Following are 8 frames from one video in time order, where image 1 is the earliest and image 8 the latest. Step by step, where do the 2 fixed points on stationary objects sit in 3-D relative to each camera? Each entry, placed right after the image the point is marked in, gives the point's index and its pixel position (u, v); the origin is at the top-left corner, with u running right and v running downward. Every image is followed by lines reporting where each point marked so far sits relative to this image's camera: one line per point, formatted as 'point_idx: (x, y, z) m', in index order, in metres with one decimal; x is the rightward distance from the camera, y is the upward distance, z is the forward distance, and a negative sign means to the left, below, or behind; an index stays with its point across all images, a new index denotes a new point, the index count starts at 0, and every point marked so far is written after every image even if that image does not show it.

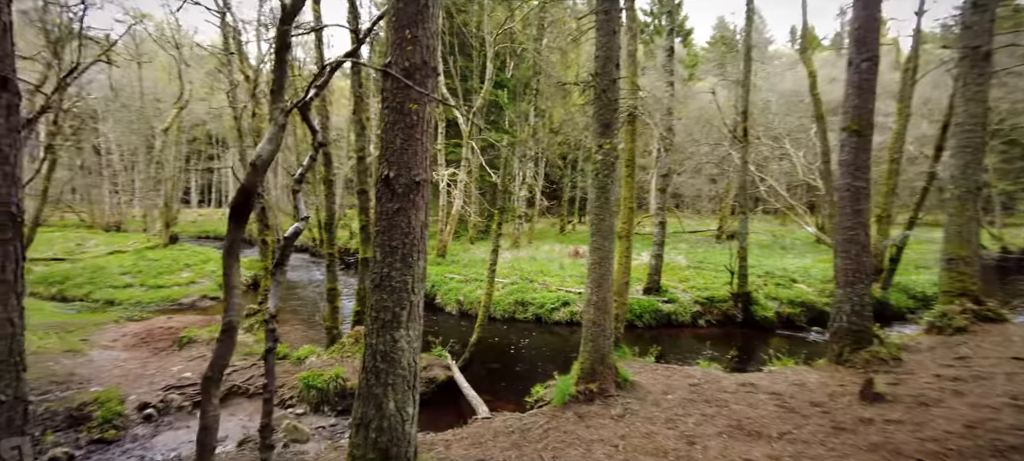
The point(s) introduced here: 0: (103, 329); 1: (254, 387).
0: (-10.7, -2.6, +12.4) m
1: (-4.6, -2.7, +8.3) m
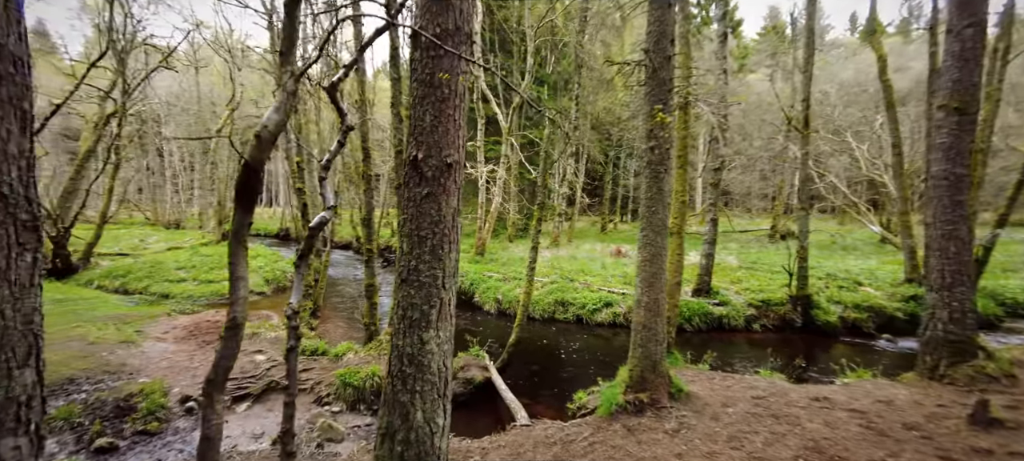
0: (-9.6, -2.4, +12.9) m
1: (-3.9, -2.7, +8.3) m
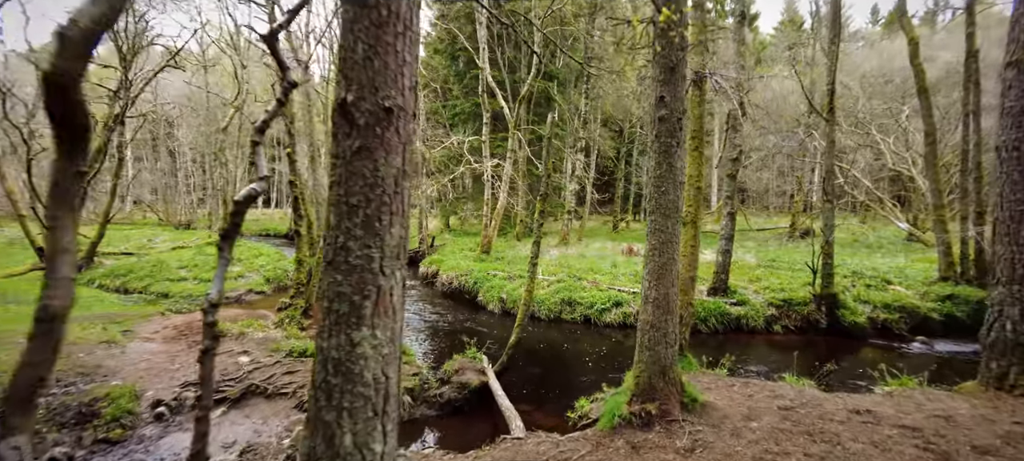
0: (-9.5, -2.3, +12.4) m
1: (-3.9, -2.5, +7.7) m
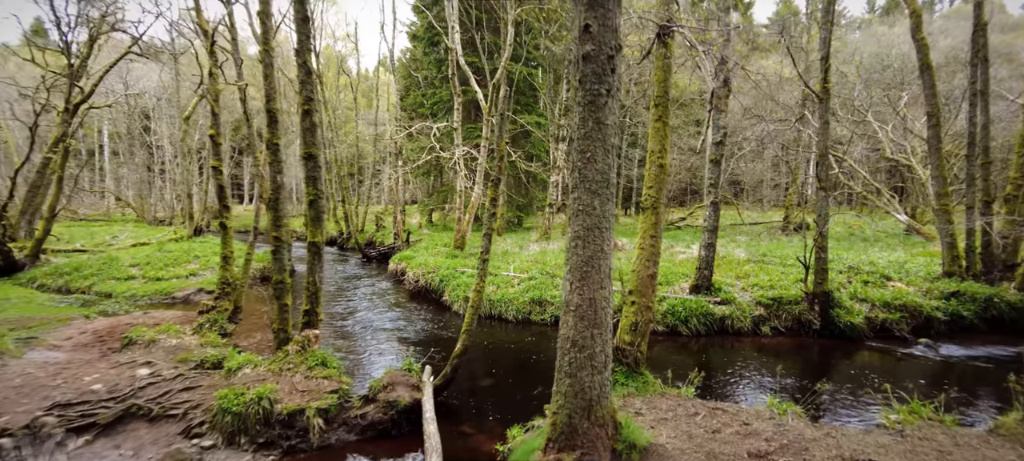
0: (-10.5, -2.2, +11.2) m
1: (-4.8, -2.4, +6.4) m
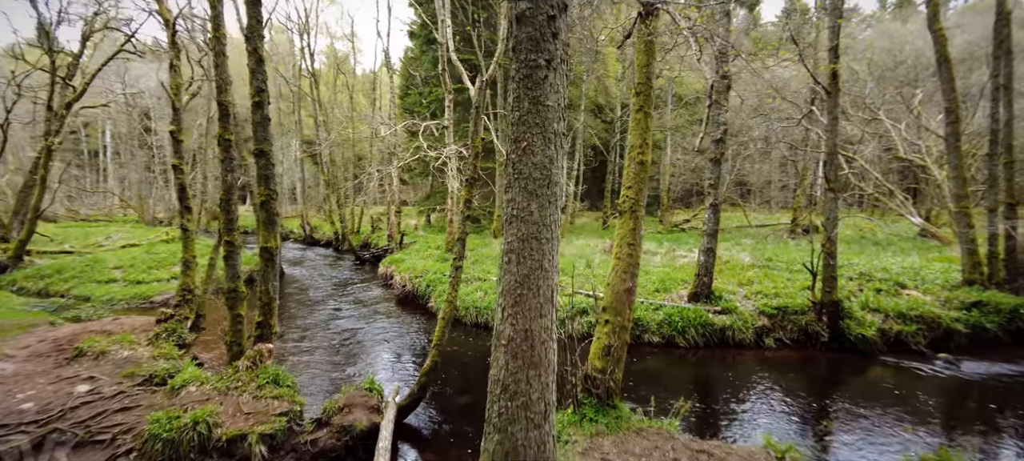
0: (-10.8, -2.2, +10.6) m
1: (-5.2, -2.4, +5.8) m
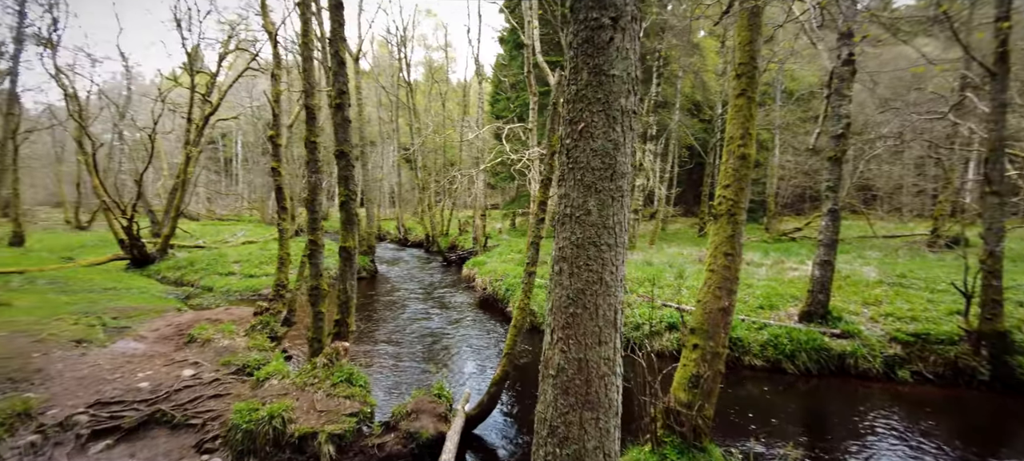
0: (-8.9, -2.2, +12.0) m
1: (-4.3, -2.4, +6.2) m
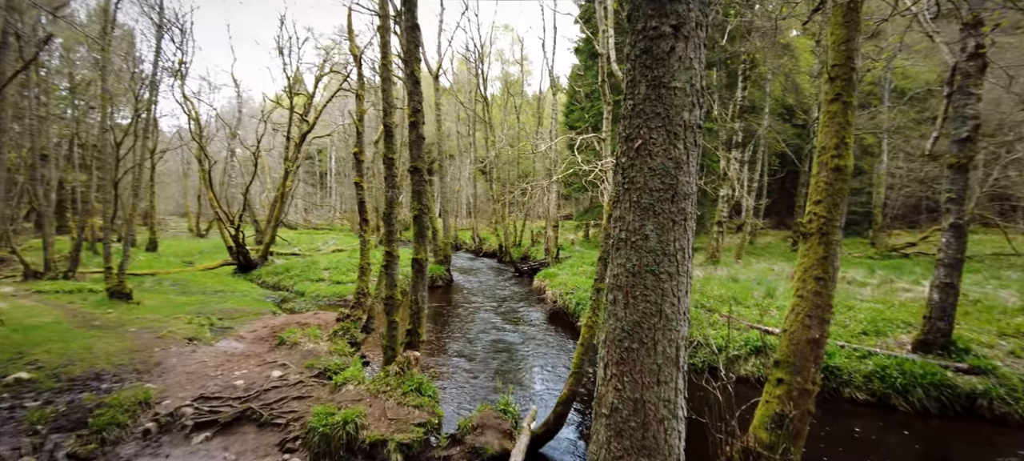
0: (-7.0, -2.4, +13.1) m
1: (-3.4, -2.6, +6.7) m
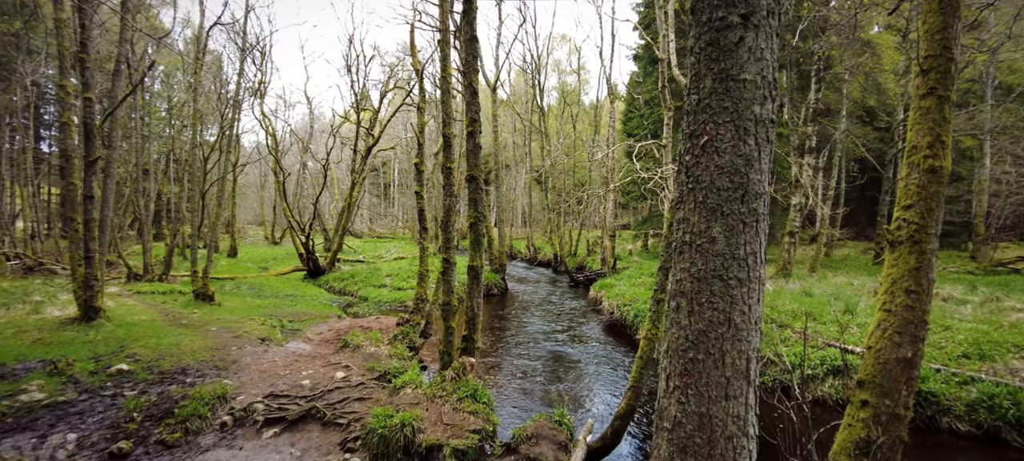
0: (-5.5, -2.6, +13.7) m
1: (-2.6, -2.7, +6.9) m
